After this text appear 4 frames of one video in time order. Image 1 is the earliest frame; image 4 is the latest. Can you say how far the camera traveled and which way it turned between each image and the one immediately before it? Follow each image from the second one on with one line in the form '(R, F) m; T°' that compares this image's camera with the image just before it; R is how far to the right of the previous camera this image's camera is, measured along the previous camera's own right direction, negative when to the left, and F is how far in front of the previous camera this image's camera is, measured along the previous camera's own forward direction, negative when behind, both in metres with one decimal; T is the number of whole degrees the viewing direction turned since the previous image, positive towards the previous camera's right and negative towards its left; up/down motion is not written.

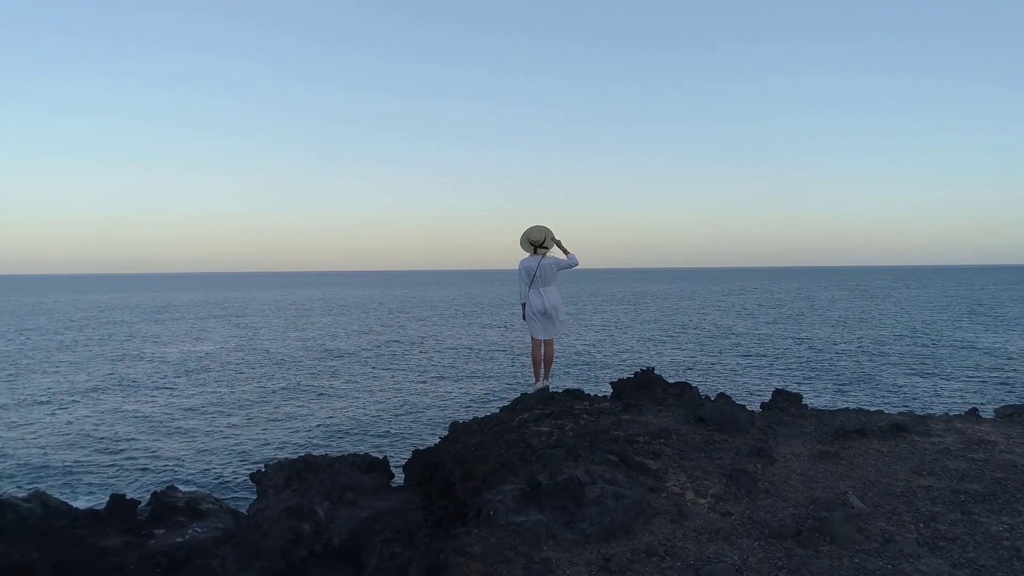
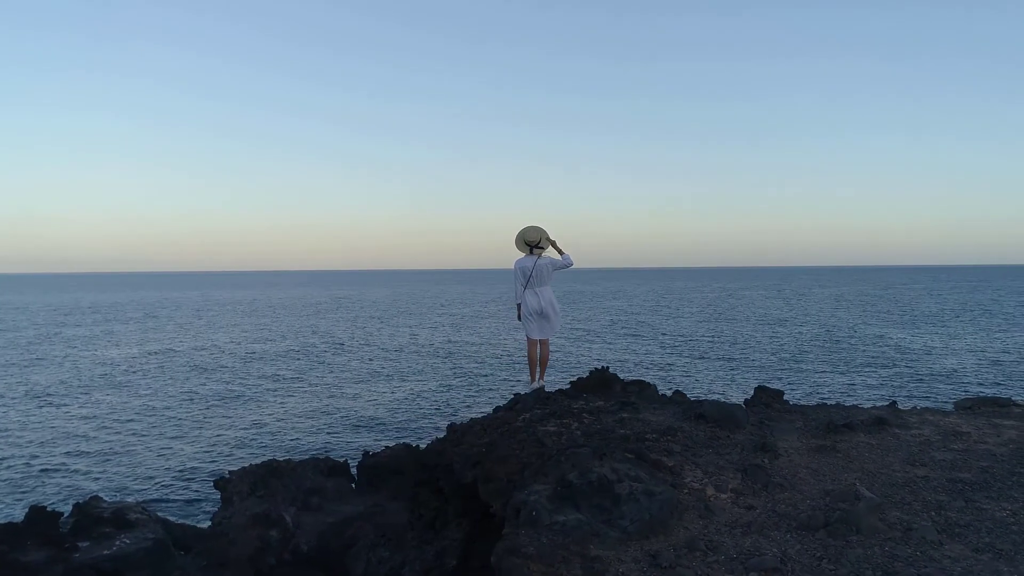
(-0.7, +0.1) m; +5°
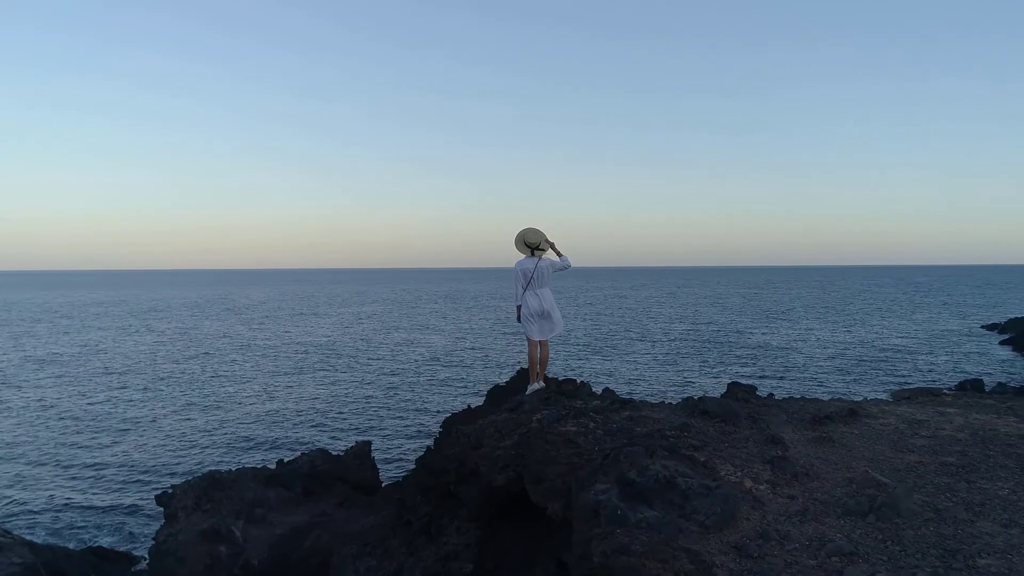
(-1.3, +0.1) m; +8°
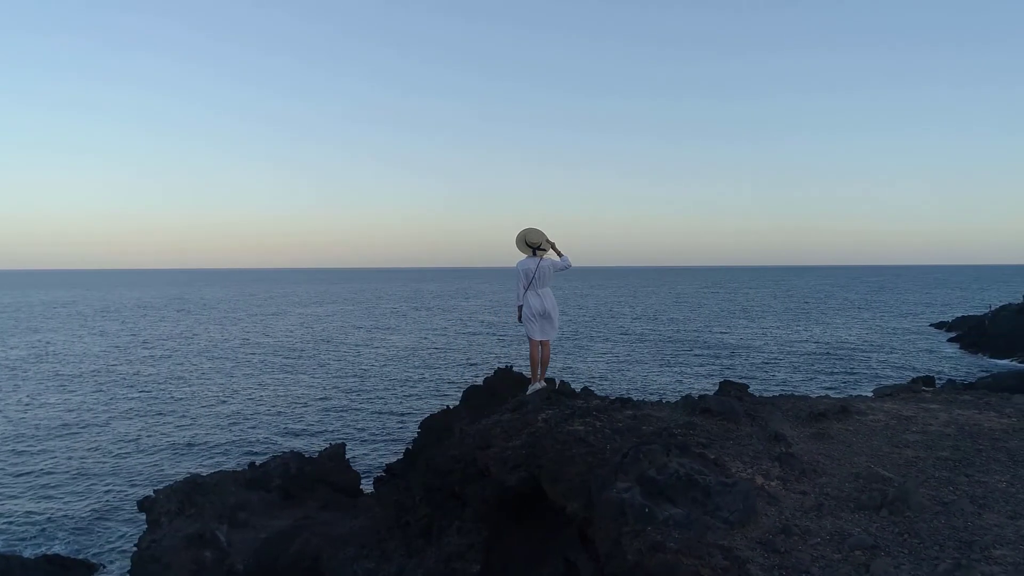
(-0.4, 0.0) m; +3°
